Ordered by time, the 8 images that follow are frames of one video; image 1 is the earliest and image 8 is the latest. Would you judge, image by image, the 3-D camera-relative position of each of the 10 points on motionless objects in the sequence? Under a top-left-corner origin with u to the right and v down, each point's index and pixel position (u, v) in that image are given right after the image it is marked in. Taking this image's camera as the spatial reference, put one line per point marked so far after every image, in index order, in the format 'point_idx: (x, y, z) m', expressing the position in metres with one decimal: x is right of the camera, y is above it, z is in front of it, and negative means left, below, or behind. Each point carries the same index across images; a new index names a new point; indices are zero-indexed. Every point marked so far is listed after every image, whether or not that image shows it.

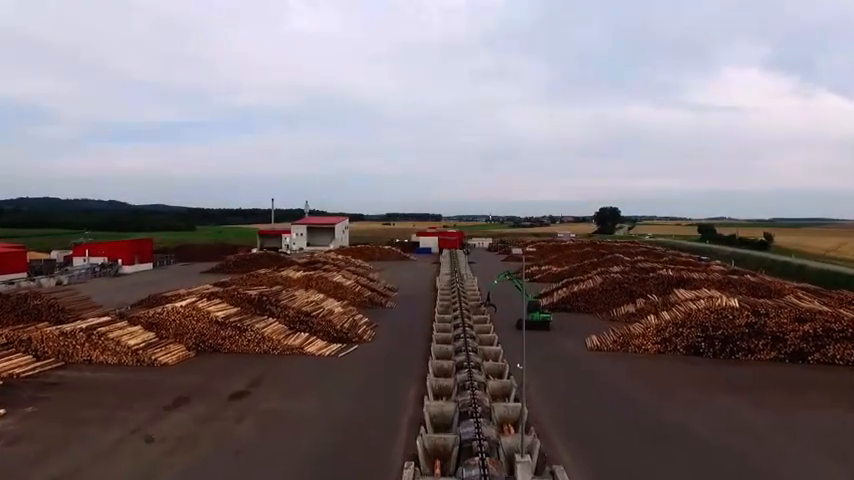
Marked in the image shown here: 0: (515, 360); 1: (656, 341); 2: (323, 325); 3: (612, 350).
0: (+2.6, -3.4, +16.5) m
1: (+6.7, -2.9, +16.3) m
2: (-3.4, -2.8, +18.1) m
3: (+5.5, -3.2, +16.5) m
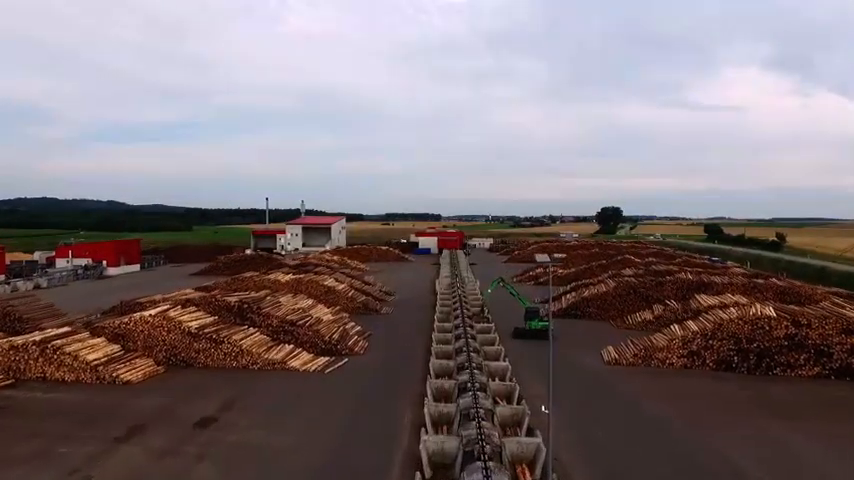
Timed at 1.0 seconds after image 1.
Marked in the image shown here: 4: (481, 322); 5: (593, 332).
0: (+2.5, -3.5, +14.7) m
1: (+6.7, -3.0, +14.5) m
2: (-3.5, -2.8, +16.3) m
3: (+5.4, -3.3, +14.7) m
4: (+1.9, -2.7, +18.9) m
5: (+5.6, -3.1, +18.5) m
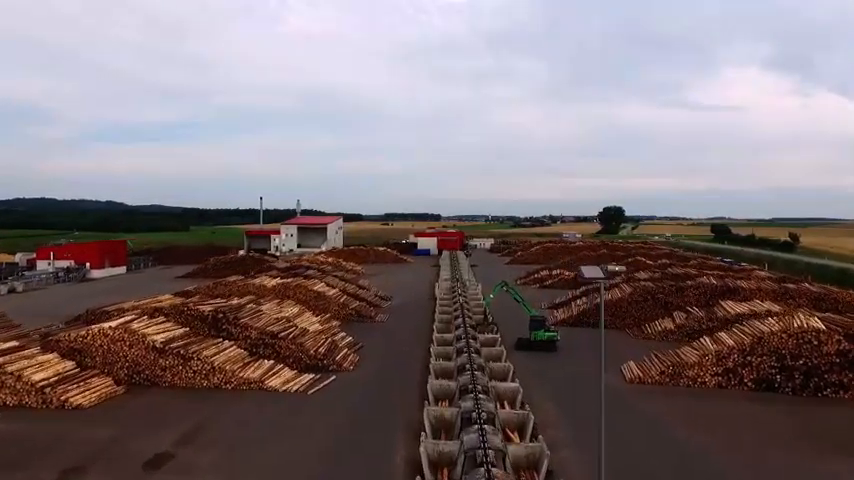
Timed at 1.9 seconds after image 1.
0: (+2.5, -3.5, +12.9) m
1: (+6.6, -3.0, +12.7) m
2: (-3.5, -2.8, +14.5) m
3: (+5.4, -3.3, +12.9) m
4: (+1.8, -2.7, +17.1) m
5: (+5.5, -3.2, +16.7) m
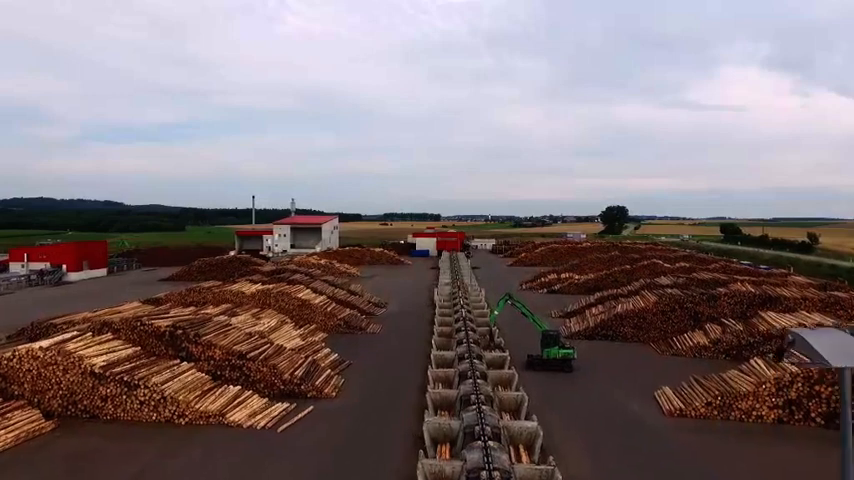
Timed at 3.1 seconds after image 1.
0: (+2.4, -3.6, +10.6) m
1: (+6.5, -3.1, +10.4) m
2: (-3.6, -2.9, +12.2) m
3: (+5.3, -3.3, +10.6) m
4: (+1.8, -2.8, +14.8) m
5: (+5.4, -3.2, +14.4) m
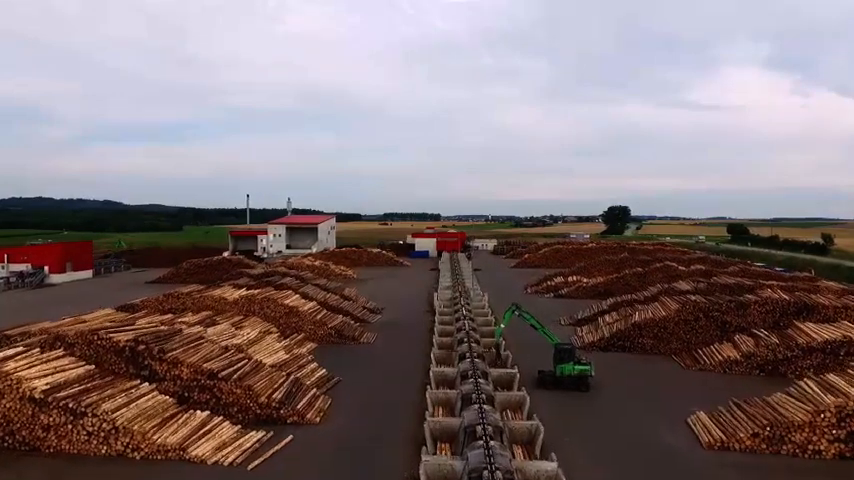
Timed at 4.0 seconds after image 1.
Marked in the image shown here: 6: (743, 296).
0: (+2.4, -3.6, +9.0) m
1: (+6.5, -3.1, +8.8) m
2: (-3.6, -2.9, +10.6) m
3: (+5.3, -3.4, +9.1) m
4: (+1.7, -2.8, +13.3) m
5: (+5.4, -3.3, +12.8) m
6: (+9.2, -1.6, +16.1) m
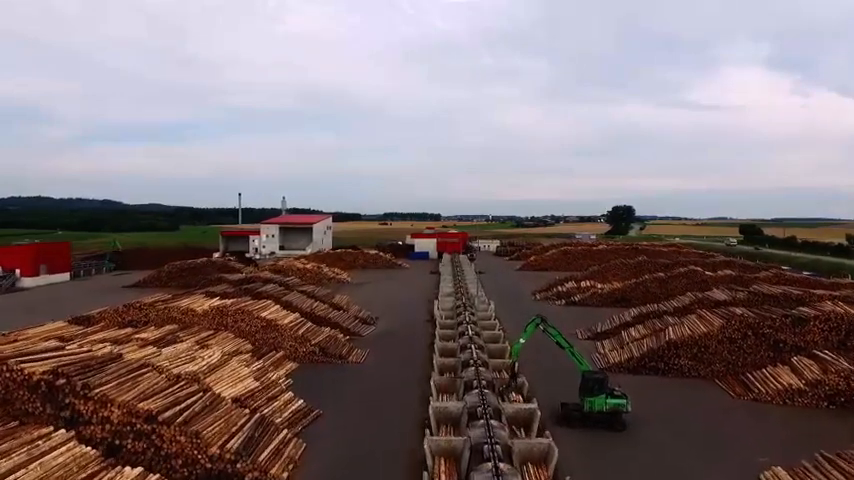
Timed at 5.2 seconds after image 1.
0: (+2.3, -3.7, +6.7) m
1: (+6.5, -3.2, +6.5) m
2: (-3.7, -3.0, +8.3) m
3: (+5.2, -3.5, +6.7) m
4: (+1.7, -2.9, +10.9) m
5: (+5.4, -3.4, +10.5) m
6: (+9.2, -1.7, +13.8) m
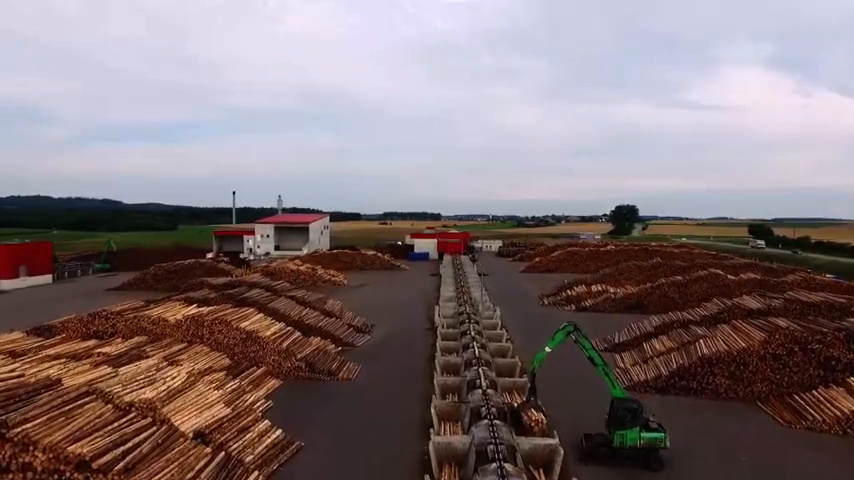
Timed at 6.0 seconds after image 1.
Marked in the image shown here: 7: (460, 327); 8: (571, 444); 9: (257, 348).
0: (+2.3, -3.7, +5.1) m
1: (+6.5, -3.2, +4.9) m
2: (-3.7, -3.0, +6.7) m
3: (+5.2, -3.5, +5.1) m
4: (+1.7, -2.9, +9.3) m
5: (+5.4, -3.4, +8.9) m
6: (+9.2, -1.7, +12.2) m
7: (+1.0, -2.5, +16.5) m
8: (+2.5, -3.4, +9.4) m
9: (-4.0, -2.5, +13.2) m
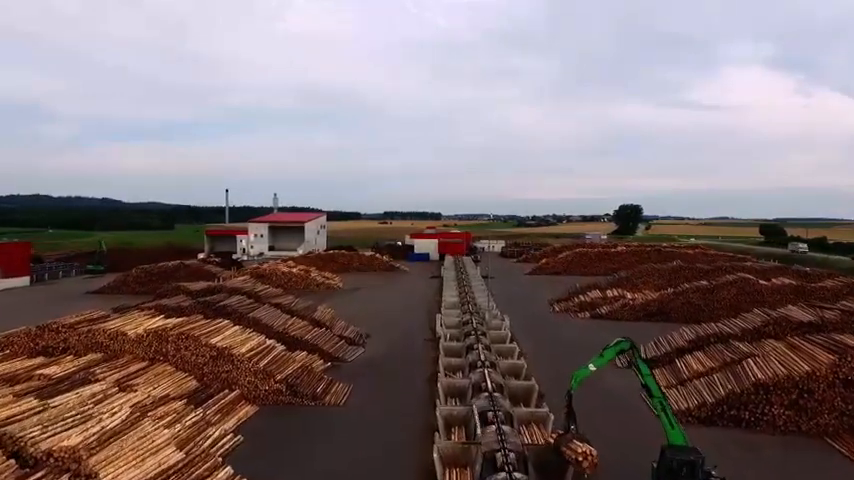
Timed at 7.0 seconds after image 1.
0: (+2.4, -3.8, +3.2) m
1: (+6.5, -3.3, +3.0) m
2: (-3.6, -3.1, +4.8) m
3: (+5.3, -3.6, +3.2) m
4: (+1.7, -3.0, +7.4) m
5: (+5.4, -3.4, +7.0) m
6: (+9.2, -1.8, +10.3) m
7: (+1.0, -2.6, +14.7) m
8: (+2.5, -3.5, +7.6) m
9: (-4.0, -2.5, +11.3) m
